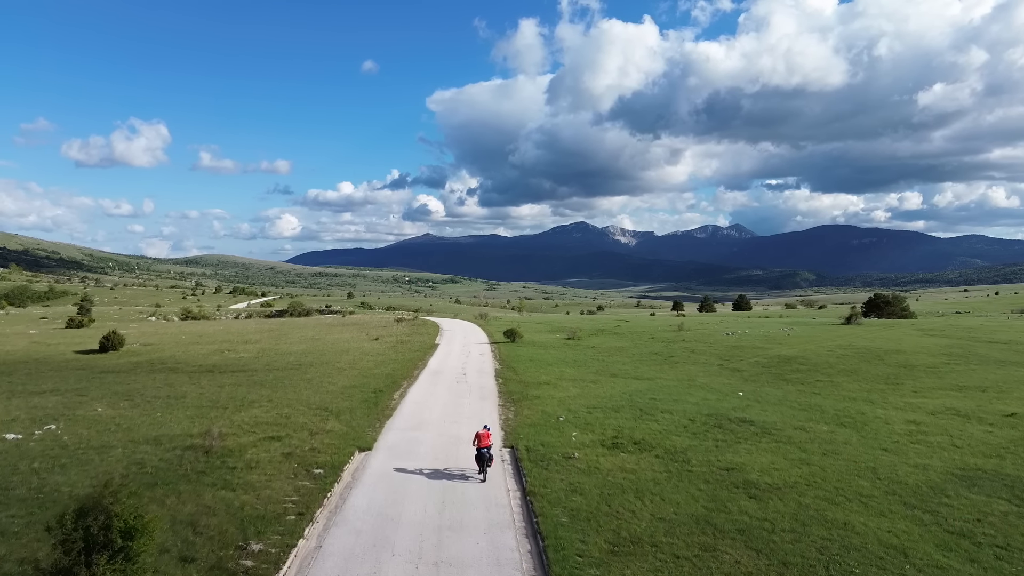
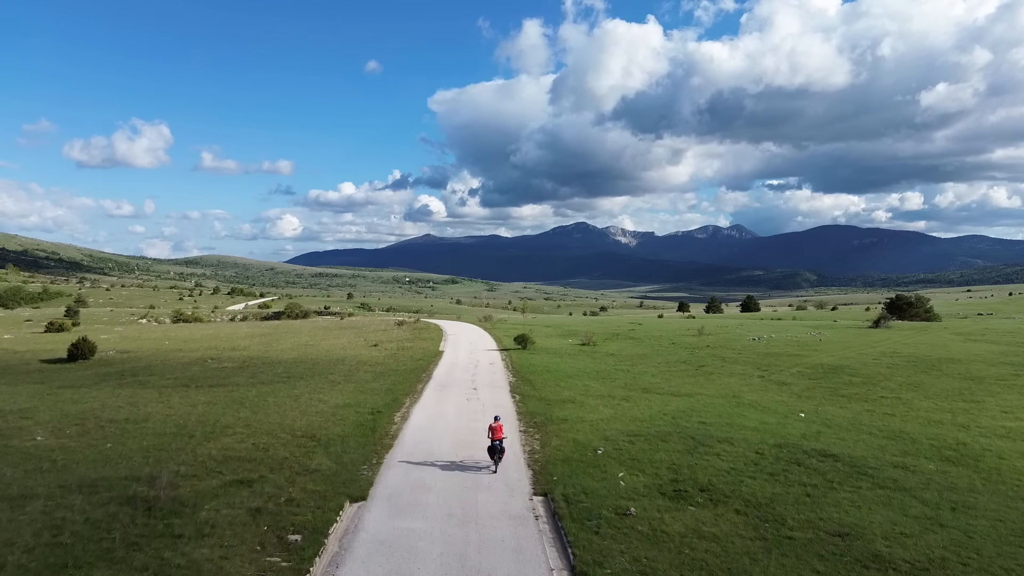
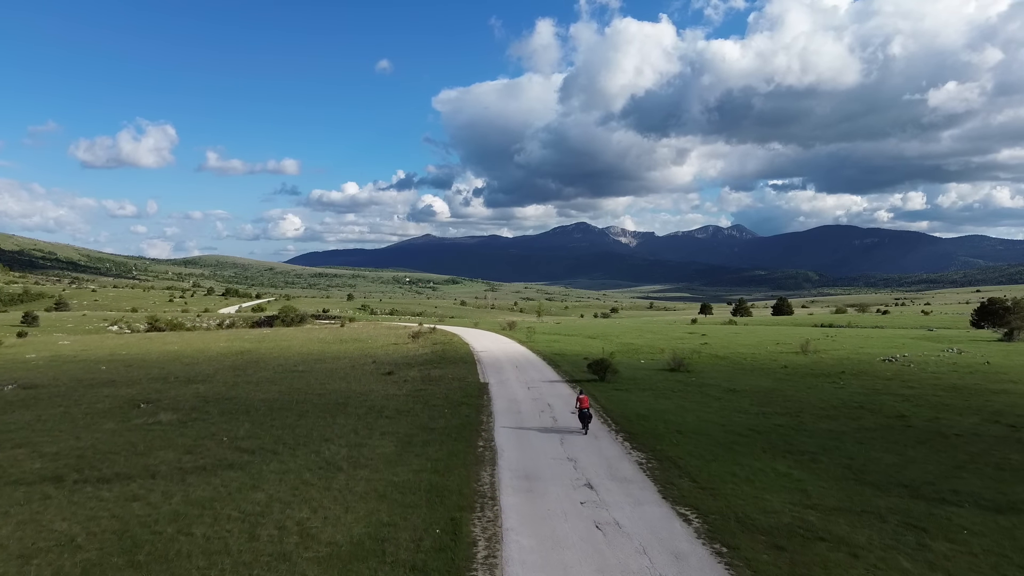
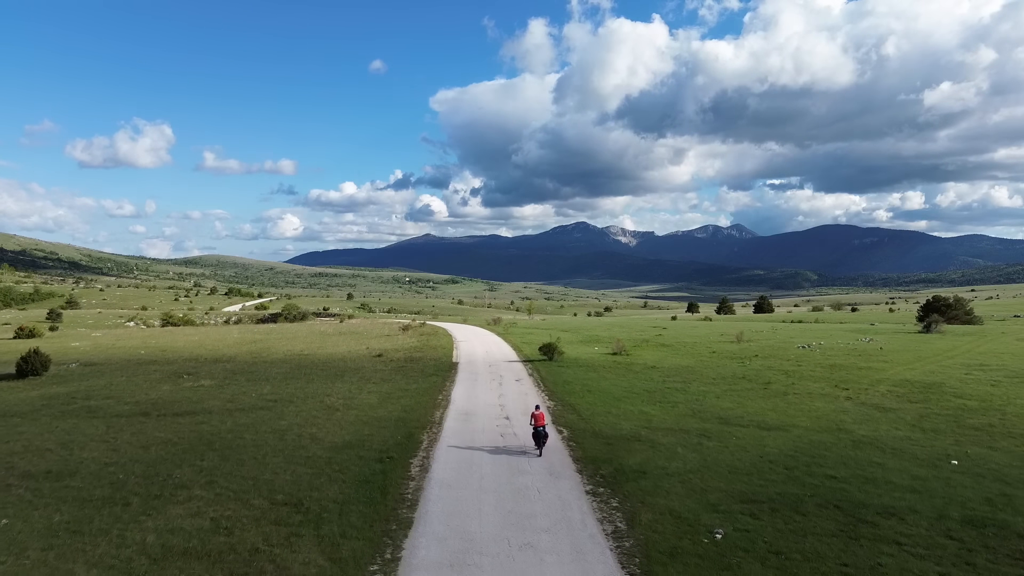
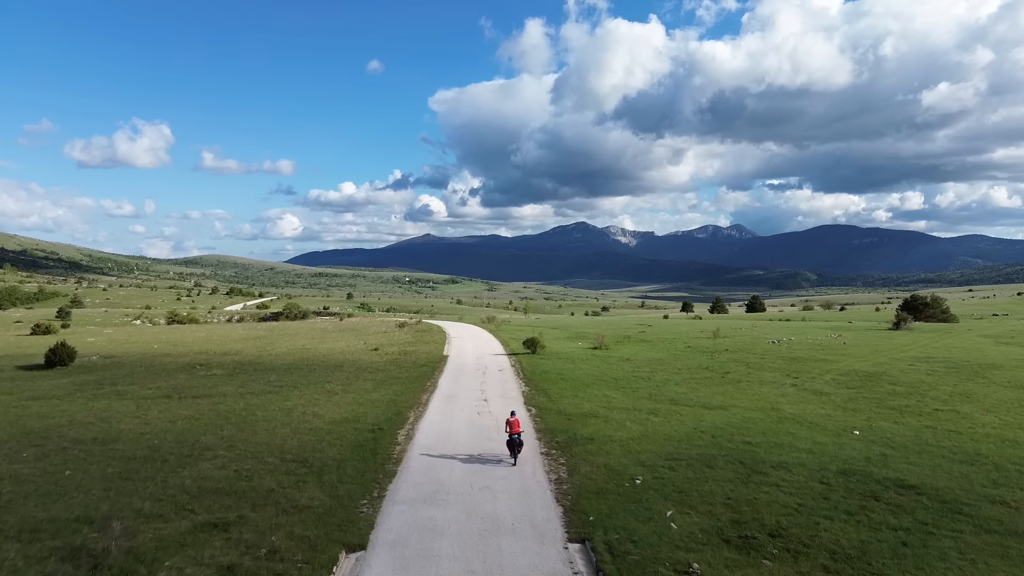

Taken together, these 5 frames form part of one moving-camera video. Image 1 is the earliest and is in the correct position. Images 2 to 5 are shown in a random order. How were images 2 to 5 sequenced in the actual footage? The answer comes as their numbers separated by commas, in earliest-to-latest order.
2, 5, 4, 3
